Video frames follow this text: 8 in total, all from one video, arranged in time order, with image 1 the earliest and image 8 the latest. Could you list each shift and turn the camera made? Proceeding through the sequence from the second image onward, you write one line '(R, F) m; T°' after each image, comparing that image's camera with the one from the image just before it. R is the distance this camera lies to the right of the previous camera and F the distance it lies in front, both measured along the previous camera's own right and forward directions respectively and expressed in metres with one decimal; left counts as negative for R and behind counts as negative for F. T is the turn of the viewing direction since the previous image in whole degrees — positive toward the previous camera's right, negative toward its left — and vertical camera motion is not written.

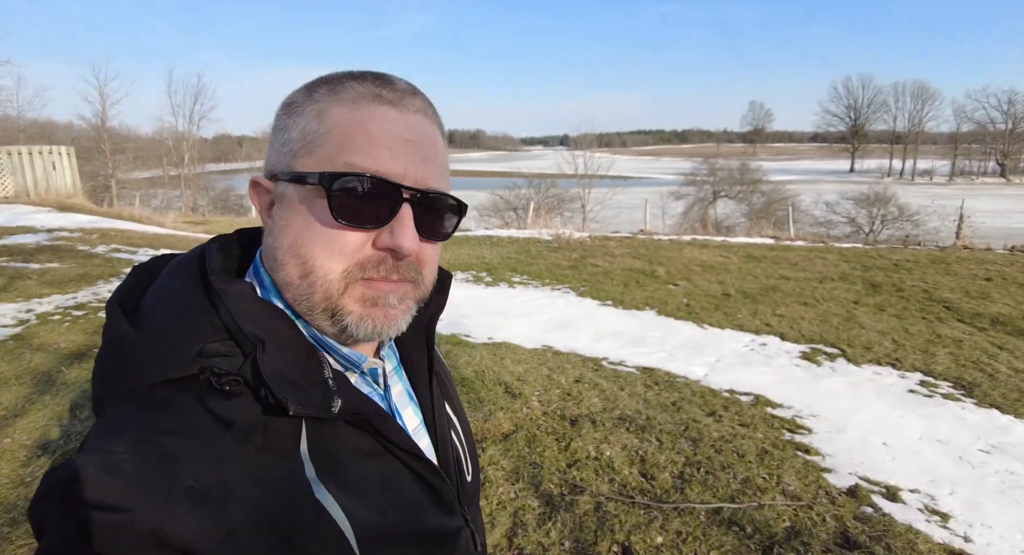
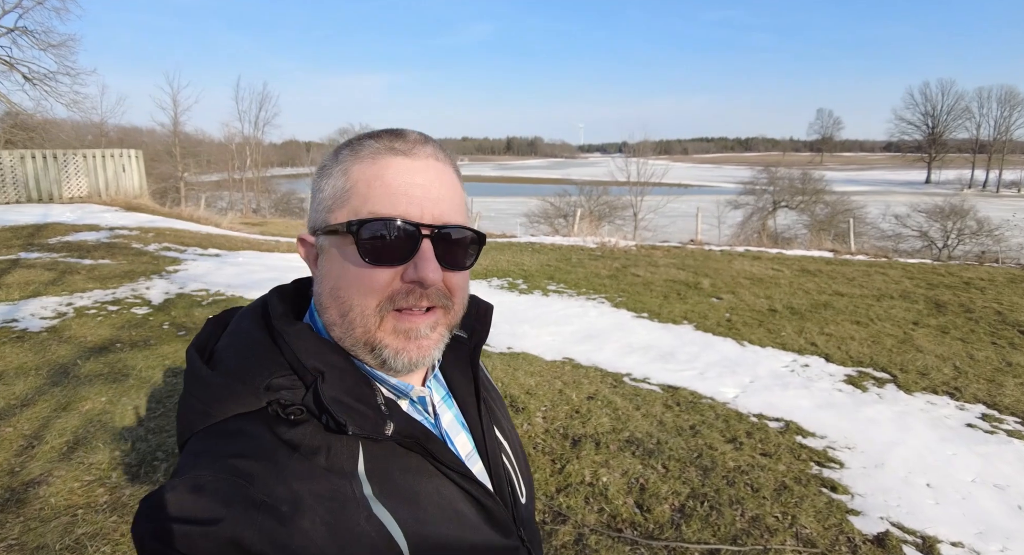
(+0.3, +0.2) m; -5°
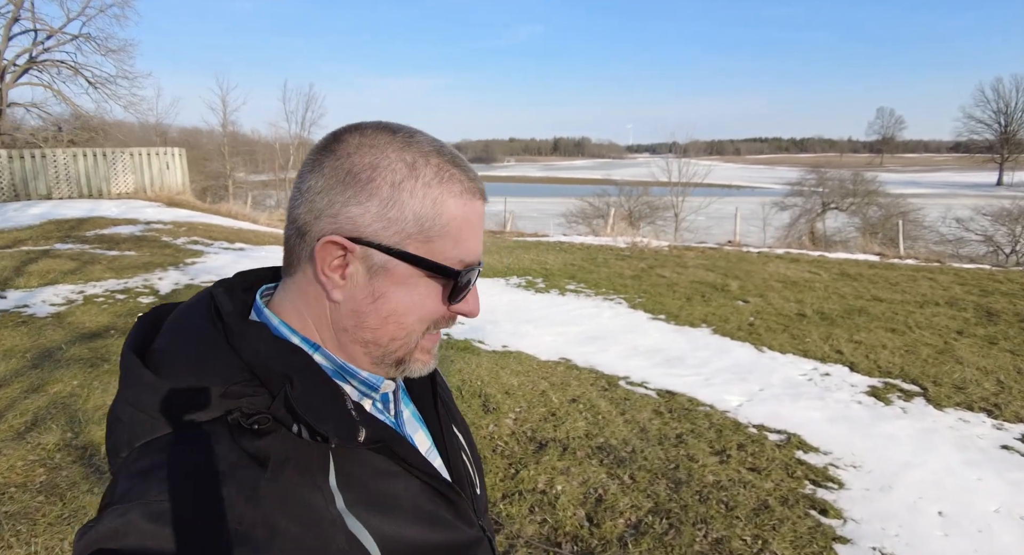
(+0.5, +0.3) m; -5°
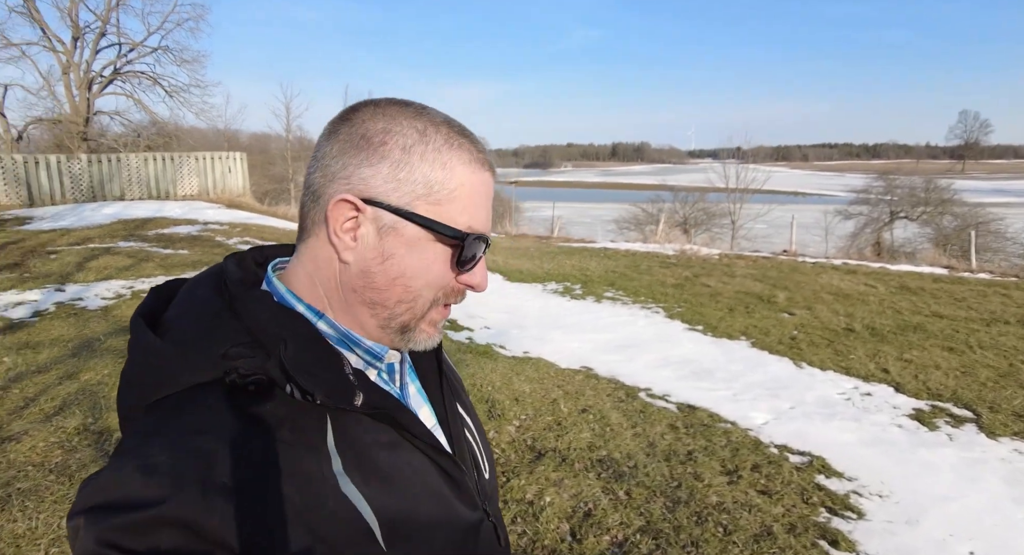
(+0.3, +0.1) m; -5°
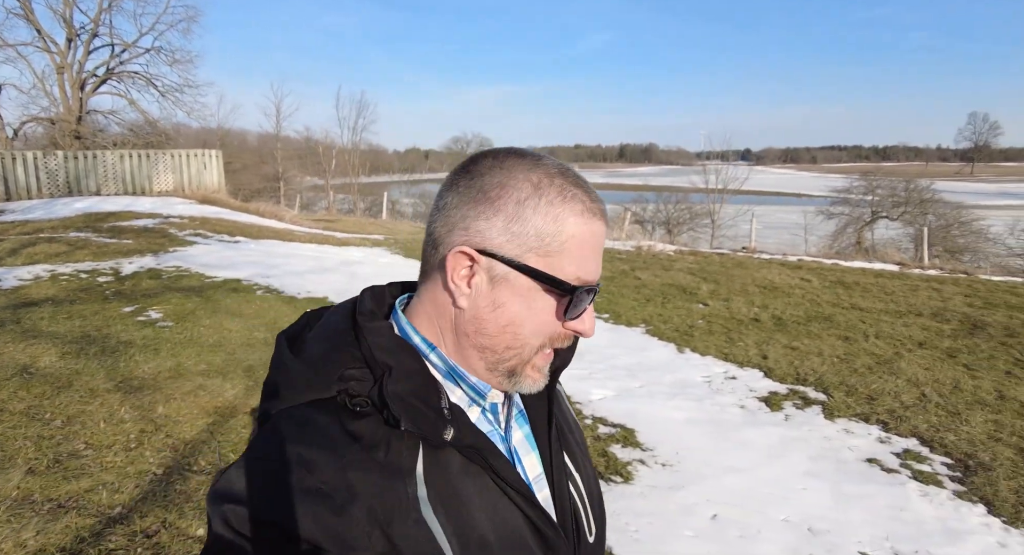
(+1.4, -0.1) m; -1°
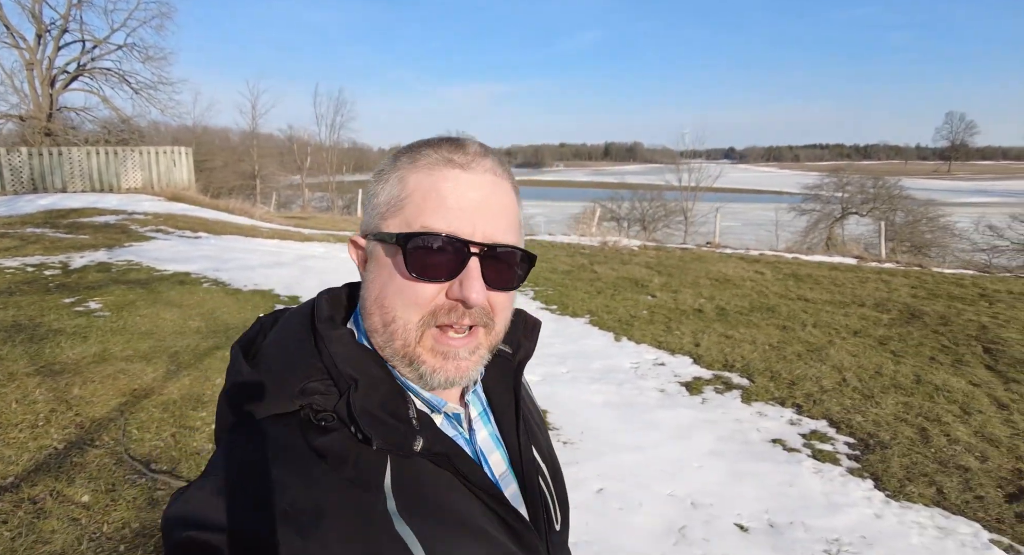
(+0.5, -0.1) m; +1°
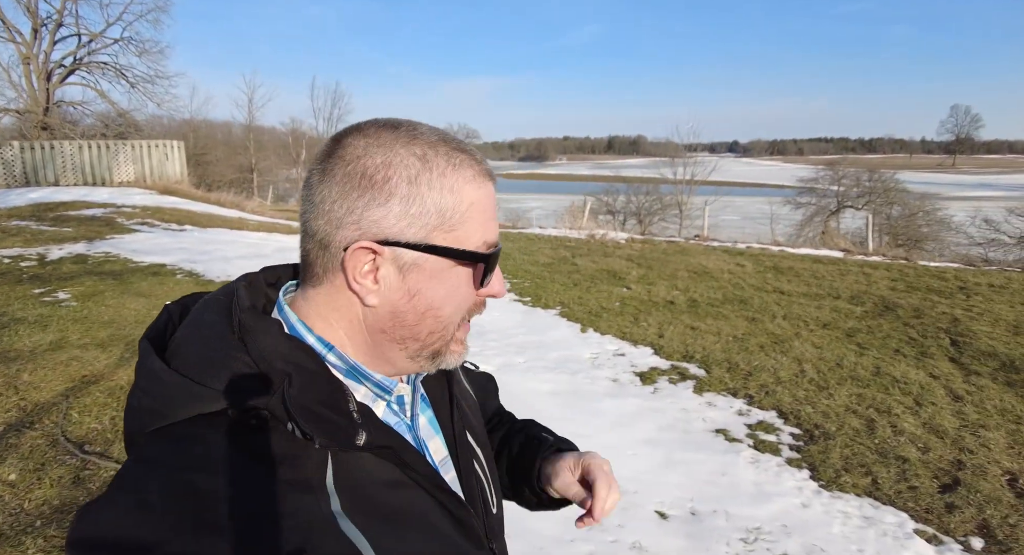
(+0.4, 0.0) m; -1°
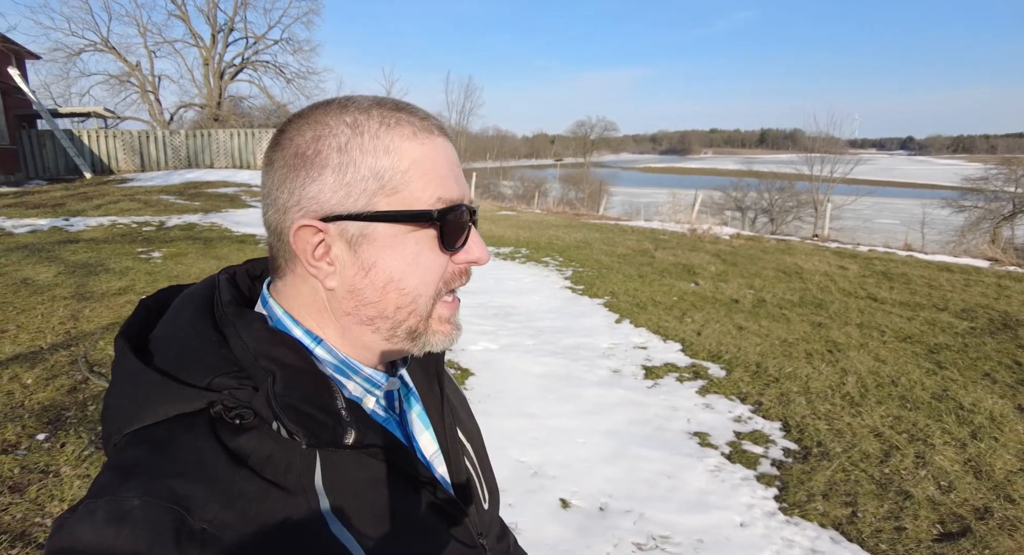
(+1.1, +0.3) m; -13°
